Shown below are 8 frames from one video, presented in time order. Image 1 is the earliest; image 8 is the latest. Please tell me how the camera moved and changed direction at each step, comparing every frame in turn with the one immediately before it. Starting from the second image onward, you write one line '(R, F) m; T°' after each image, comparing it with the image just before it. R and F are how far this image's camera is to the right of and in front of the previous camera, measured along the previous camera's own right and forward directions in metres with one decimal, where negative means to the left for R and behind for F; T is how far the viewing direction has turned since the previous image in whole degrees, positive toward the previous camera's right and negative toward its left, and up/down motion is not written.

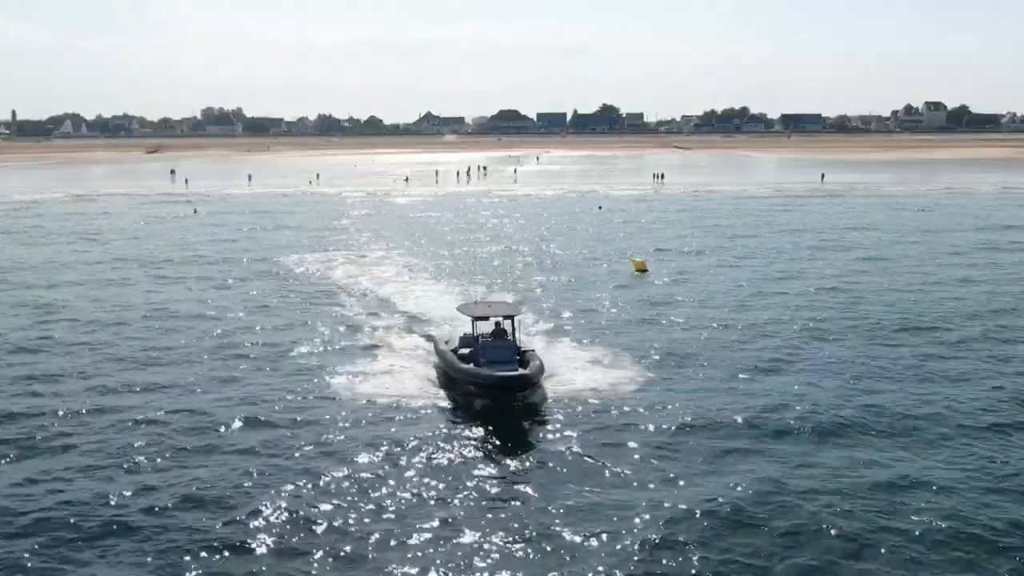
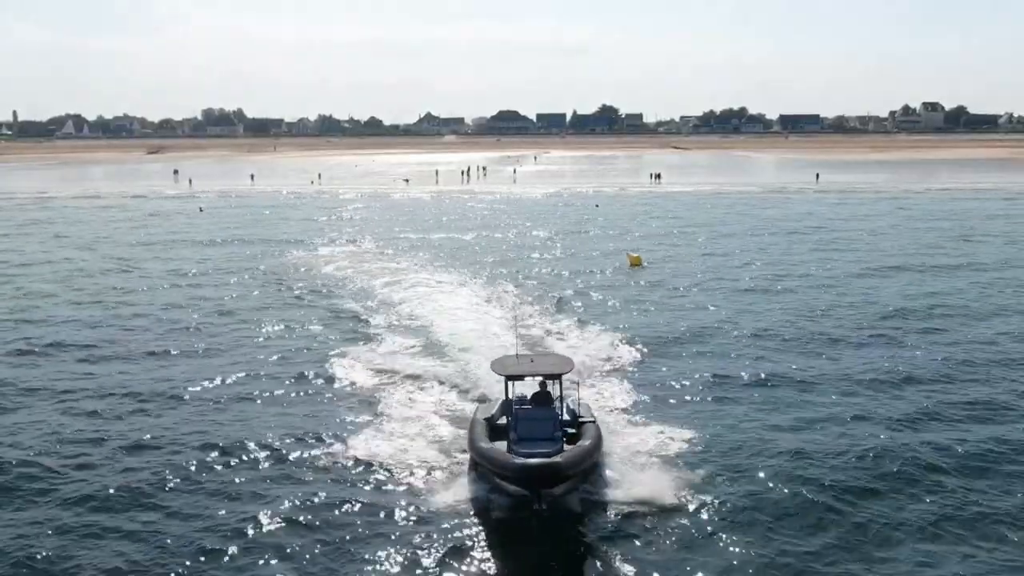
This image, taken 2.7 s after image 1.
(+0.2, -1.3) m; 0°
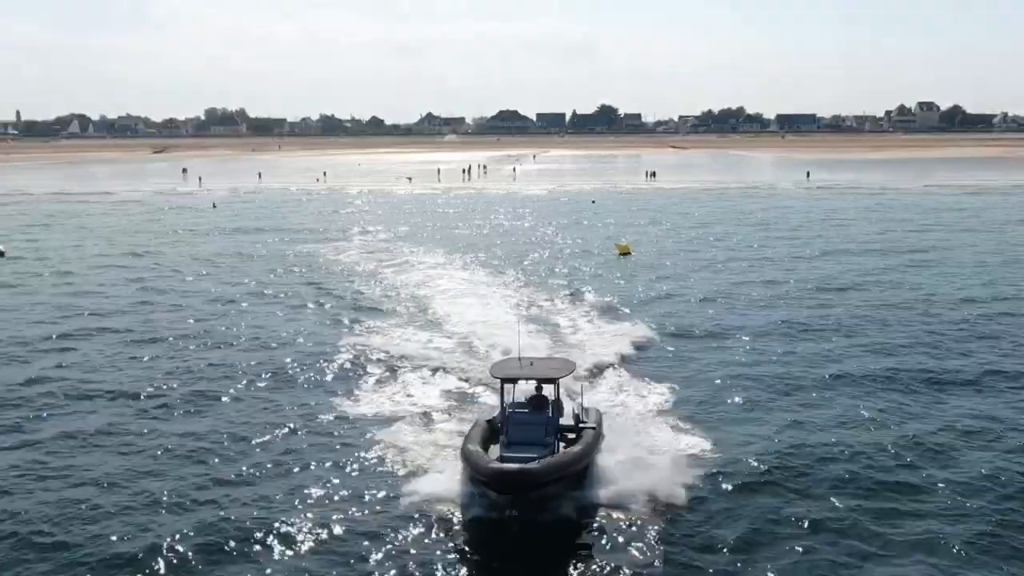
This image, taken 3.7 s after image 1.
(+0.1, -3.1) m; 0°
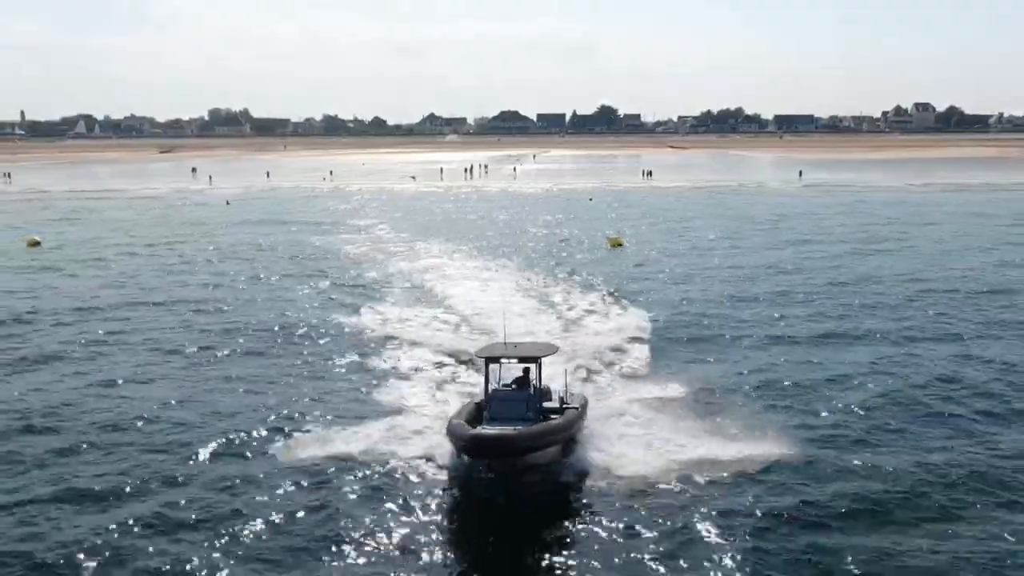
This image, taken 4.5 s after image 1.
(+0.1, -3.0) m; 0°
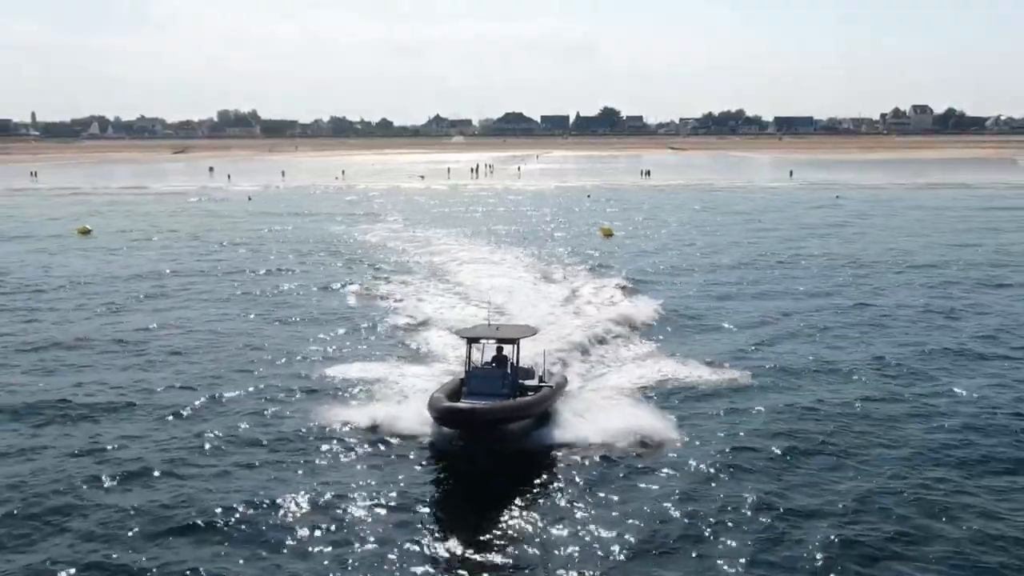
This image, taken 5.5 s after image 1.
(+0.2, -4.8) m; 0°
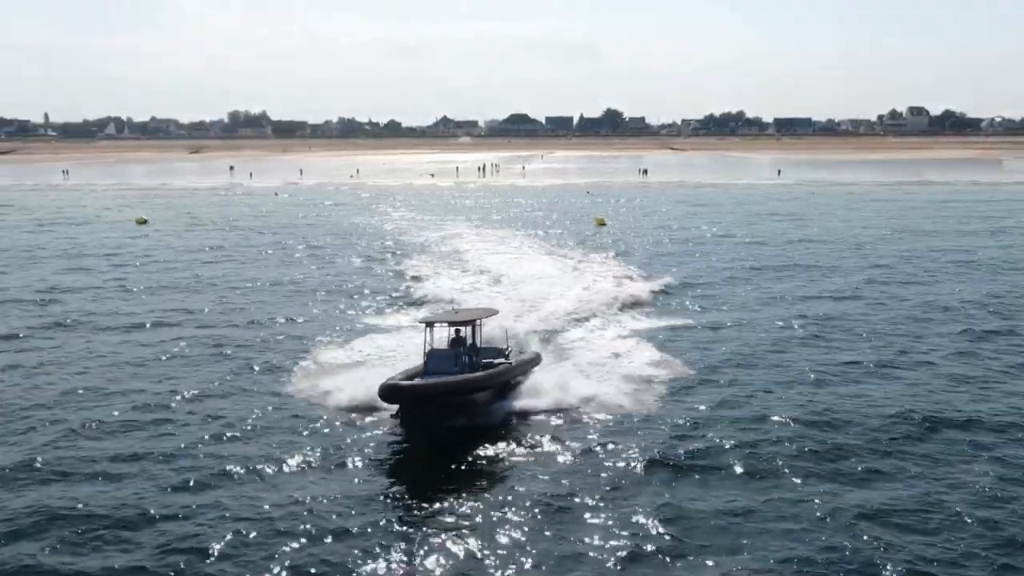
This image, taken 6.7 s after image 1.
(+0.3, -6.3) m; 0°
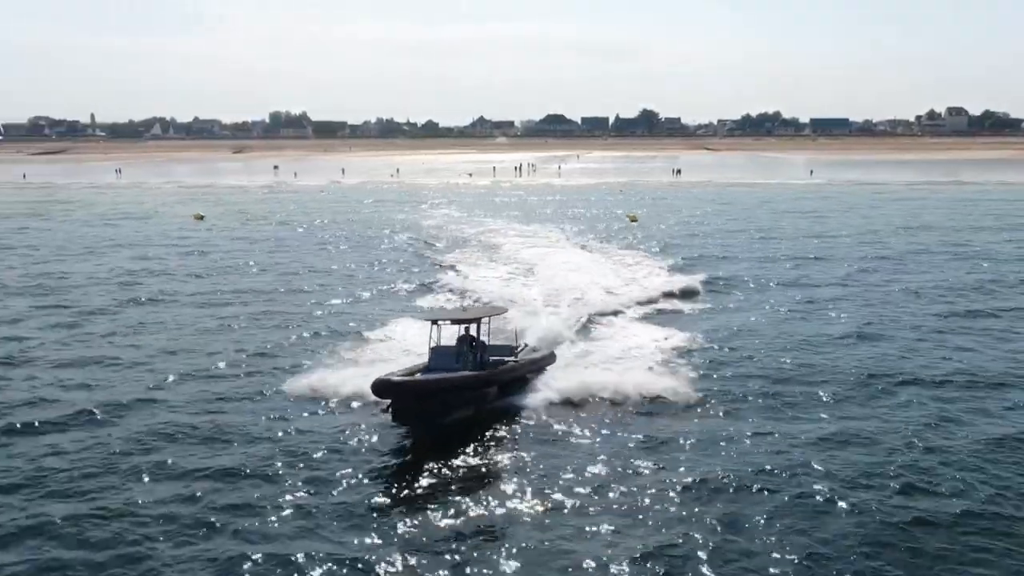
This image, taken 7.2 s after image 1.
(+0.2, -2.8) m; -2°
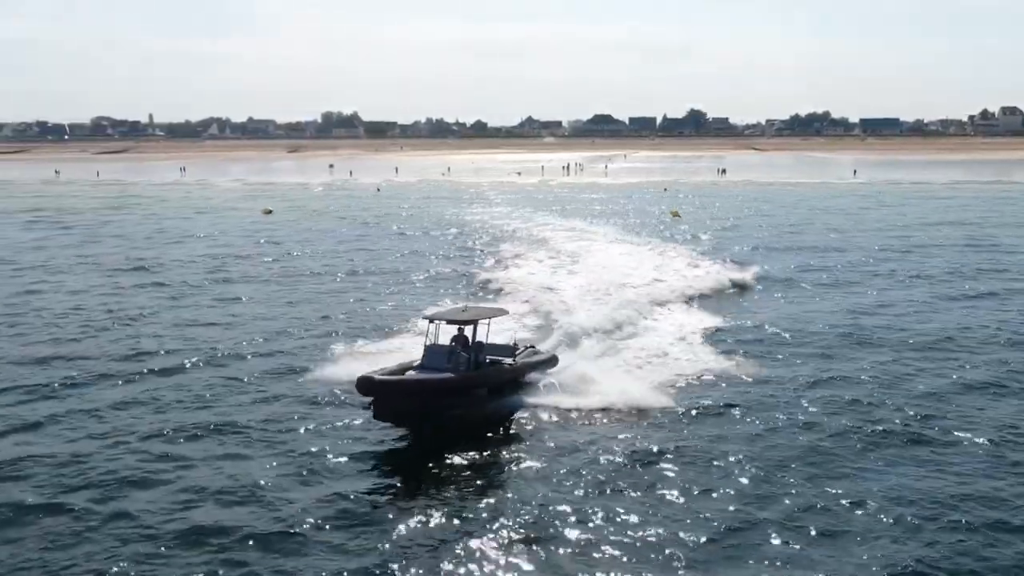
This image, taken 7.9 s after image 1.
(+0.1, -3.2) m; -3°
